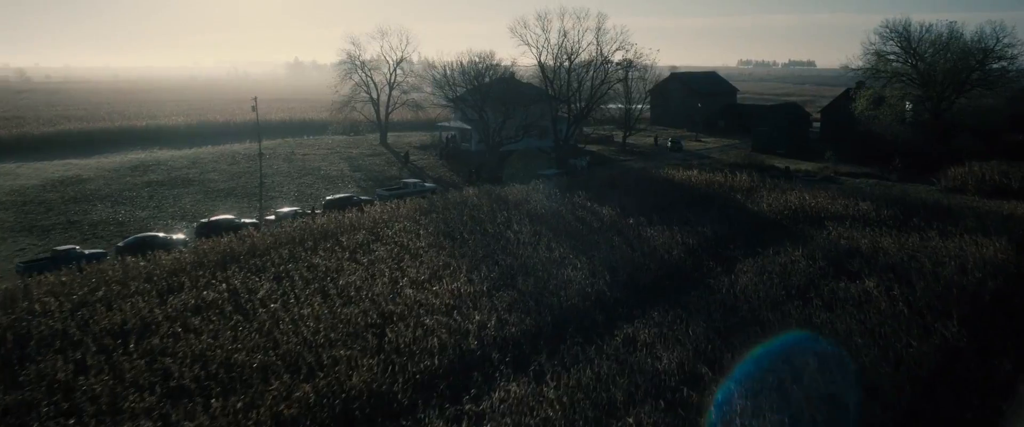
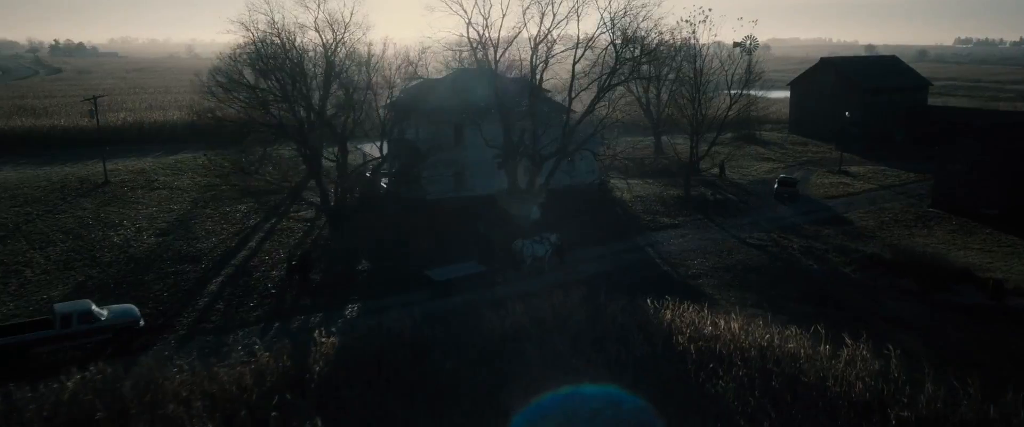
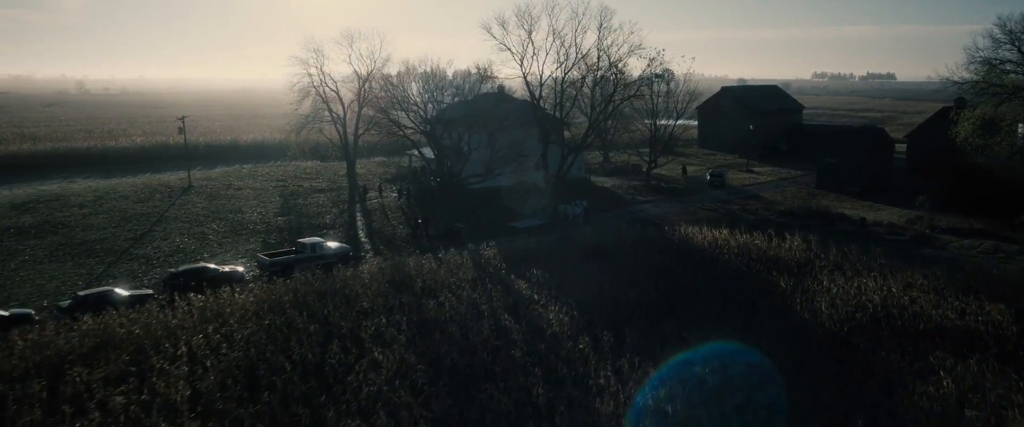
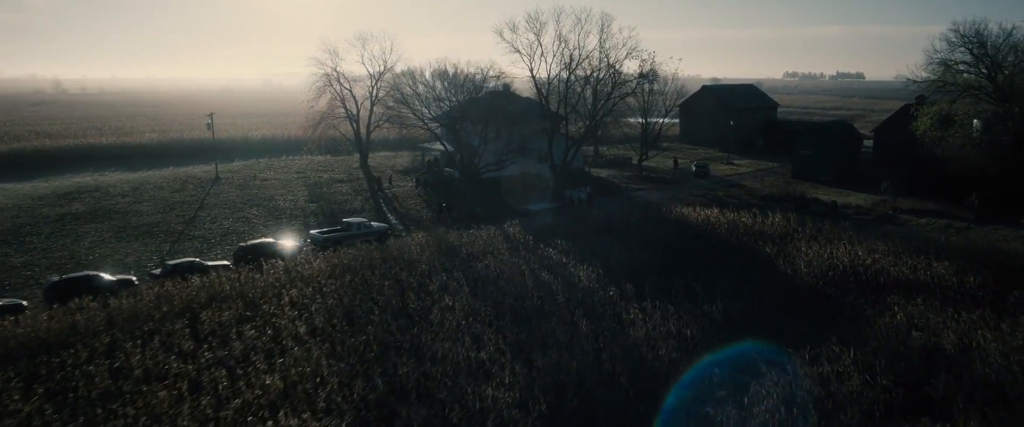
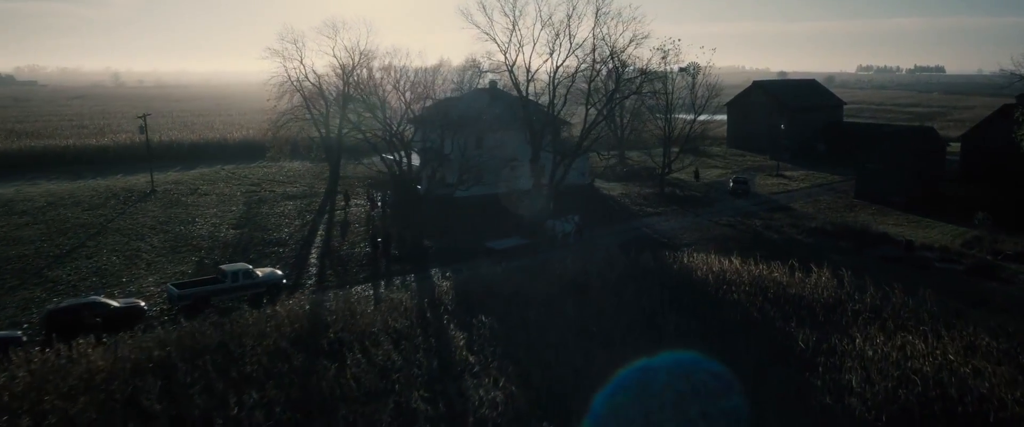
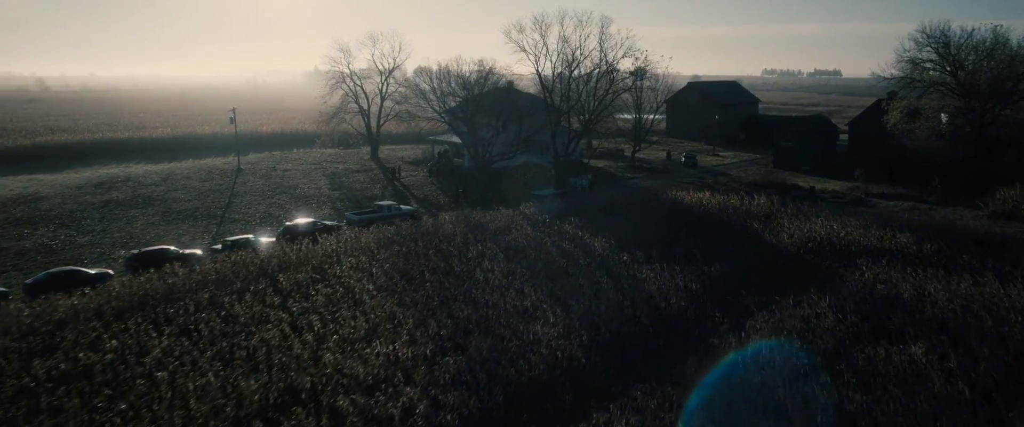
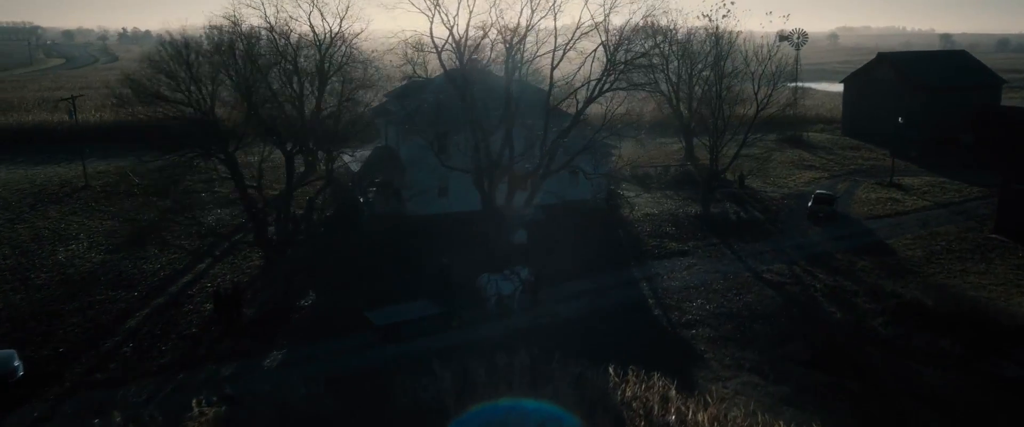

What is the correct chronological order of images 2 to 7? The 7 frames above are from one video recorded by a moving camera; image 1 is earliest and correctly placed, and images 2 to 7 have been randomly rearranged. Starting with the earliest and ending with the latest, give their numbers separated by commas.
6, 4, 3, 5, 2, 7
